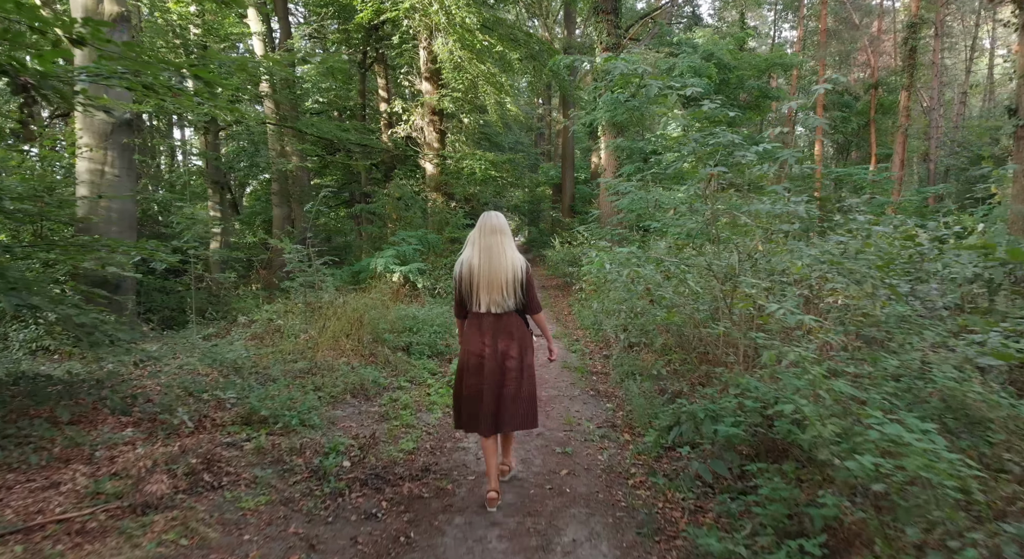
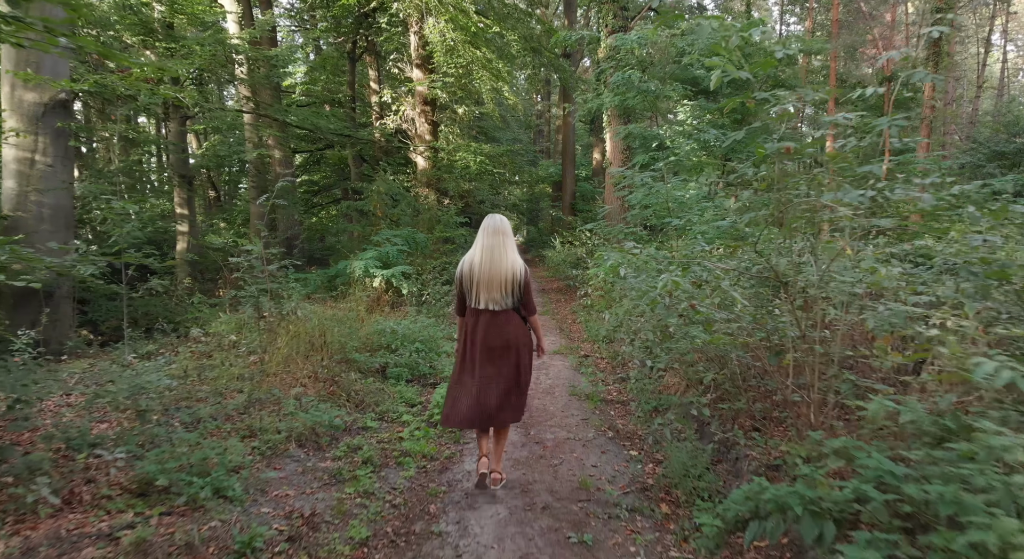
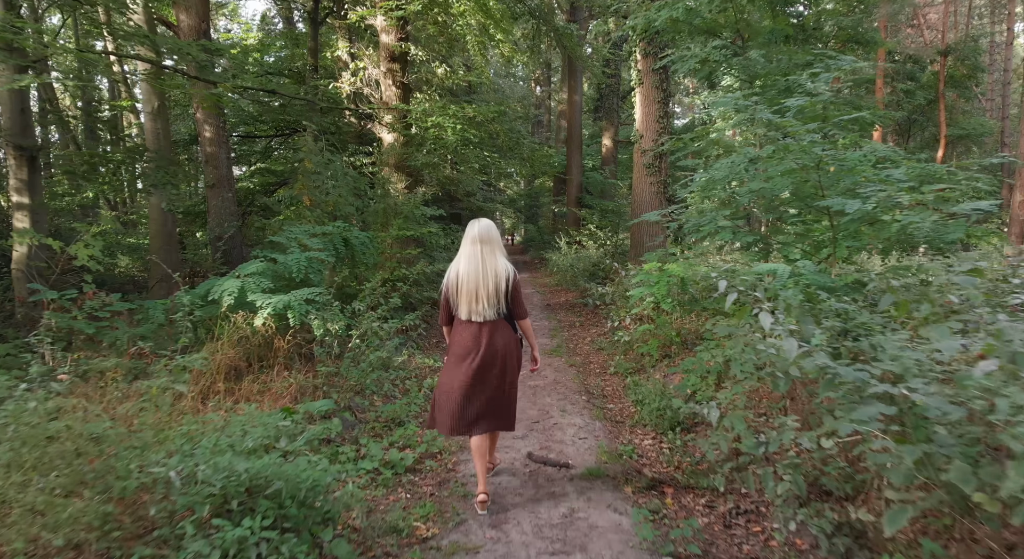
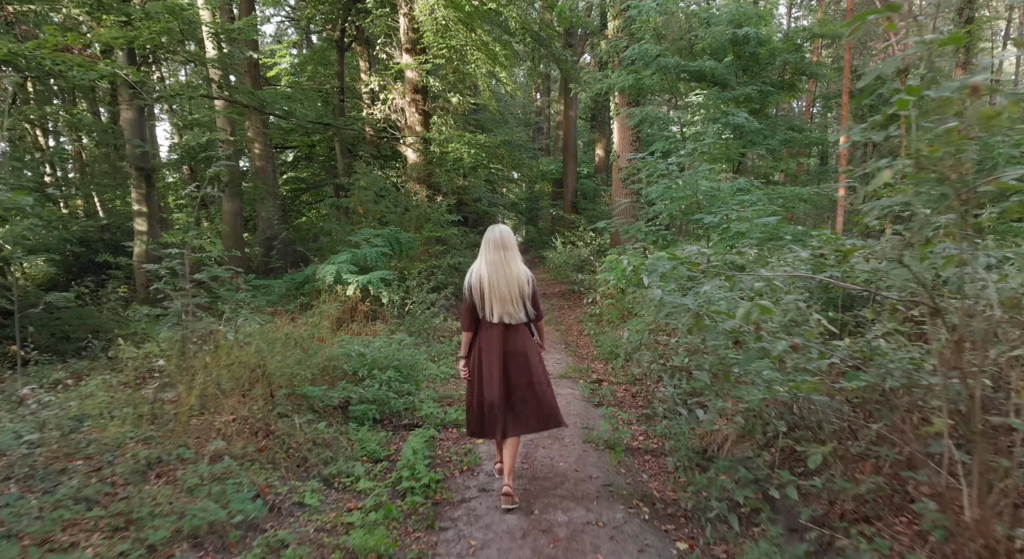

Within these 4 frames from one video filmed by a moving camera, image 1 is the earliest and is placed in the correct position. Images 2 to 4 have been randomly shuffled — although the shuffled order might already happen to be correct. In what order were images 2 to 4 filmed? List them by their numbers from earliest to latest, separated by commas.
2, 4, 3
